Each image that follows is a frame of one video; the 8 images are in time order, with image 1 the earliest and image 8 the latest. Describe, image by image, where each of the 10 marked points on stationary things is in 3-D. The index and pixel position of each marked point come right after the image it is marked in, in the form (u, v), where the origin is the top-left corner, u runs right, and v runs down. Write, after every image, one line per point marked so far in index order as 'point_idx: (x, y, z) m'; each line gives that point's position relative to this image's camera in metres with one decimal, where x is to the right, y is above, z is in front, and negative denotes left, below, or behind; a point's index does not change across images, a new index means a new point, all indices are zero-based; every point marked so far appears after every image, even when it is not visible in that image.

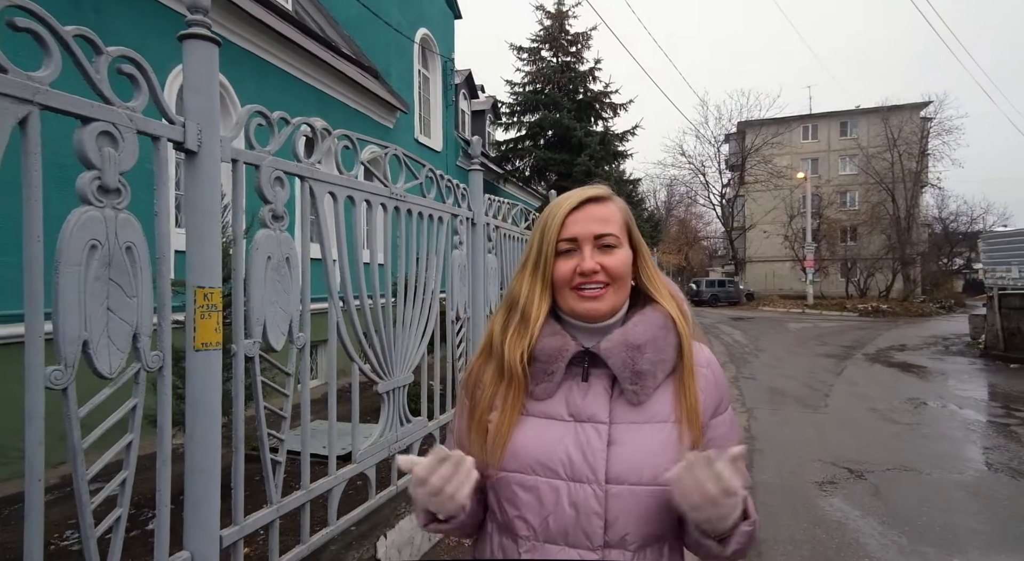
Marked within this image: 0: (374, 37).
0: (-2.7, +4.8, +10.6) m
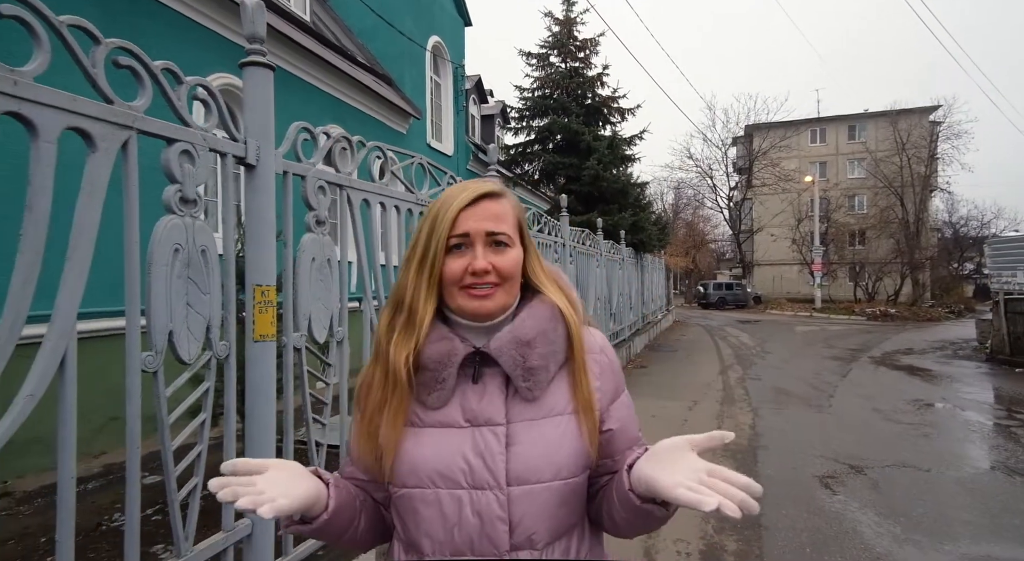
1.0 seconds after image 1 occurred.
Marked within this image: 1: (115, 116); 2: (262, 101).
0: (-2.5, +4.7, +10.9) m
1: (-1.2, +0.5, +1.7) m
2: (-1.0, +0.8, +2.3) m
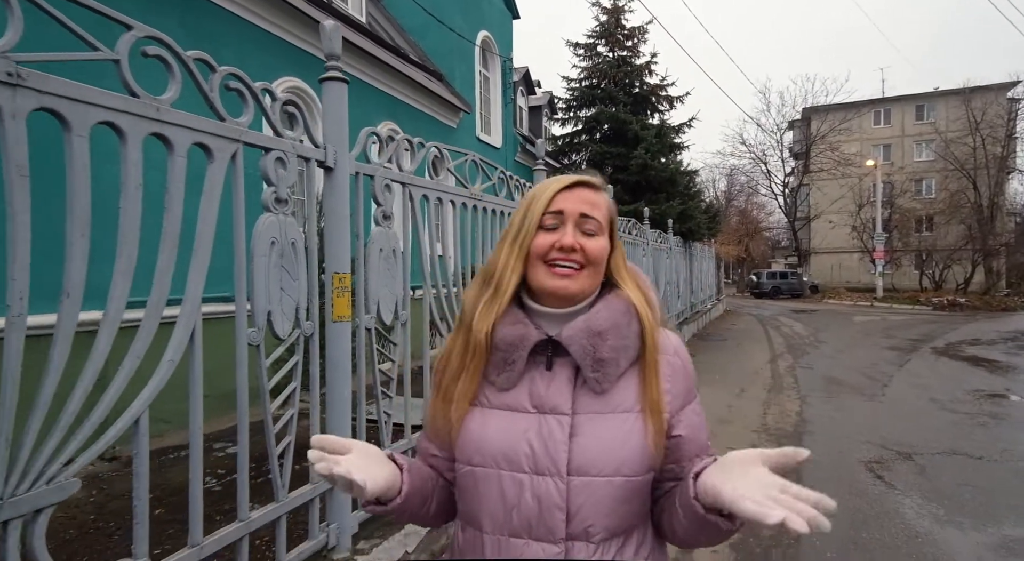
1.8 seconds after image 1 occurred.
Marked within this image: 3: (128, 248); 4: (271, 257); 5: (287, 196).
0: (-1.5, +4.9, +11.2) m
1: (-1.1, +0.6, +2.0) m
2: (-0.8, +0.8, +2.6) m
3: (-1.2, +0.1, +1.7) m
4: (-1.0, +0.1, +2.2) m
5: (-1.0, +0.4, +2.3) m
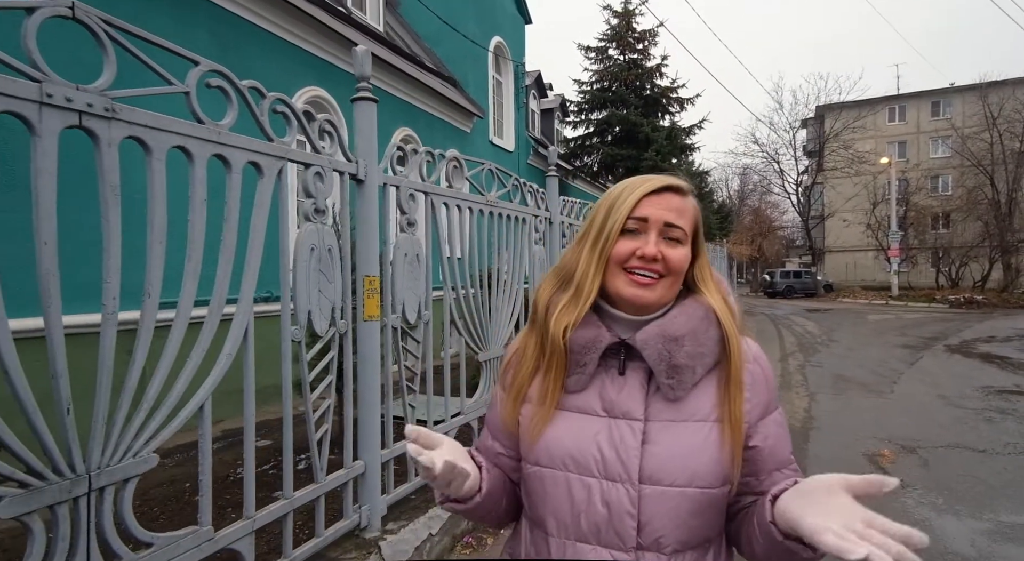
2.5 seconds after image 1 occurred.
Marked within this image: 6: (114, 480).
0: (-1.3, +4.9, +11.5) m
1: (-1.0, +0.5, +2.3) m
2: (-0.8, +0.8, +2.8) m
3: (-1.1, +0.1, +1.9) m
4: (-0.9, +0.1, +2.5) m
5: (-0.9, +0.4, +2.6) m
6: (-1.2, -0.6, +1.7) m
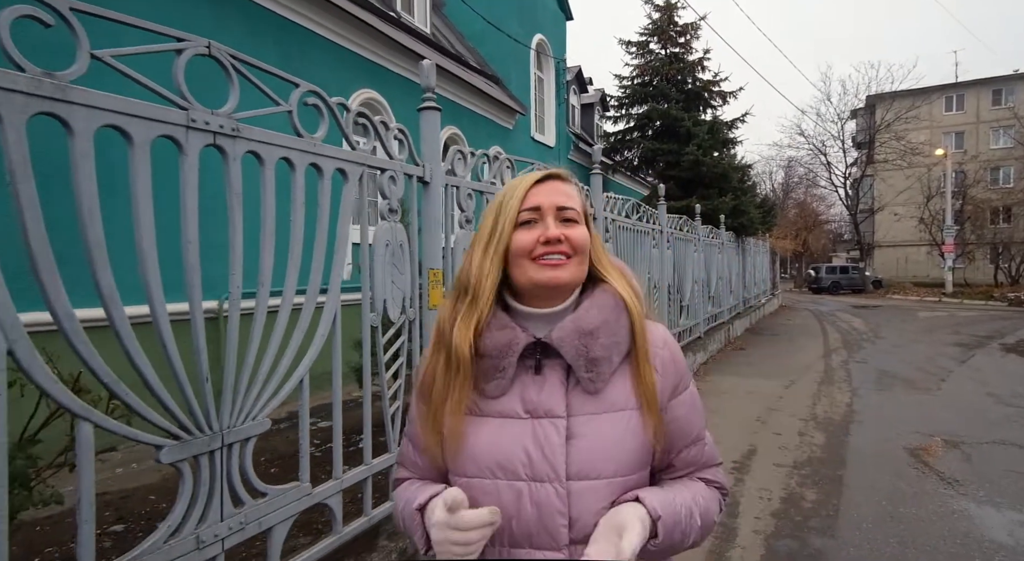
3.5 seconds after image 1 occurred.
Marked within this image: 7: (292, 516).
0: (-0.4, +5.1, +11.8) m
1: (-0.8, +0.6, +2.6) m
2: (-0.5, +0.8, +3.1) m
3: (-0.9, +0.1, +2.3) m
4: (-0.7, +0.1, +2.8) m
5: (-0.6, +0.4, +2.9) m
6: (-1.0, -0.6, +2.0) m
7: (-0.9, -1.0, +2.2) m
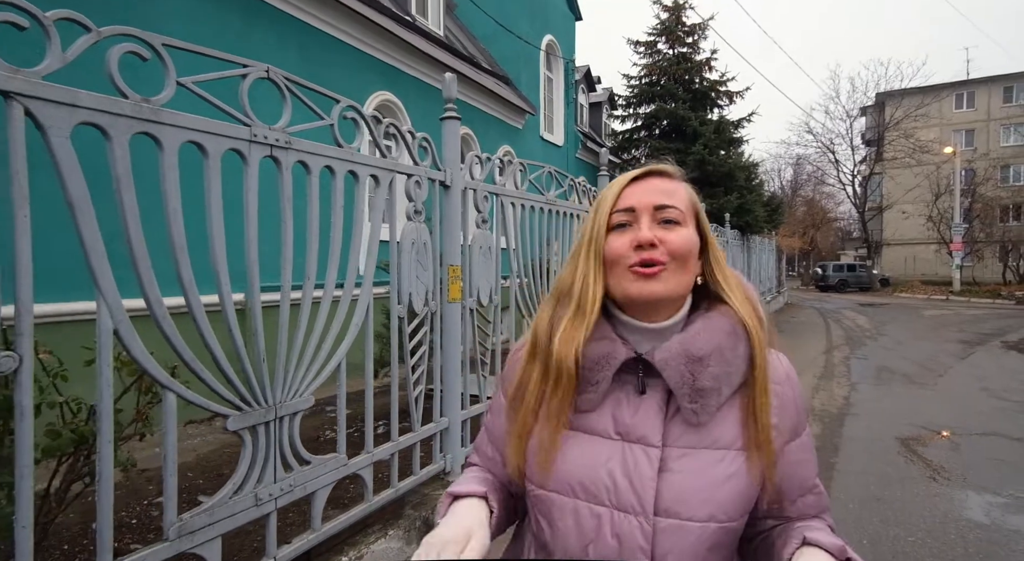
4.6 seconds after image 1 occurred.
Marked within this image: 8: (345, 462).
0: (-0.2, +5.1, +12.0) m
1: (-0.7, +0.6, +2.9) m
2: (-0.4, +0.9, +3.4) m
3: (-0.8, +0.2, +2.6) m
4: (-0.6, +0.2, +3.1) m
5: (-0.5, +0.4, +3.2) m
6: (-0.9, -0.6, +2.3) m
7: (-0.8, -0.9, +2.5) m
8: (-0.8, -0.9, +2.6) m
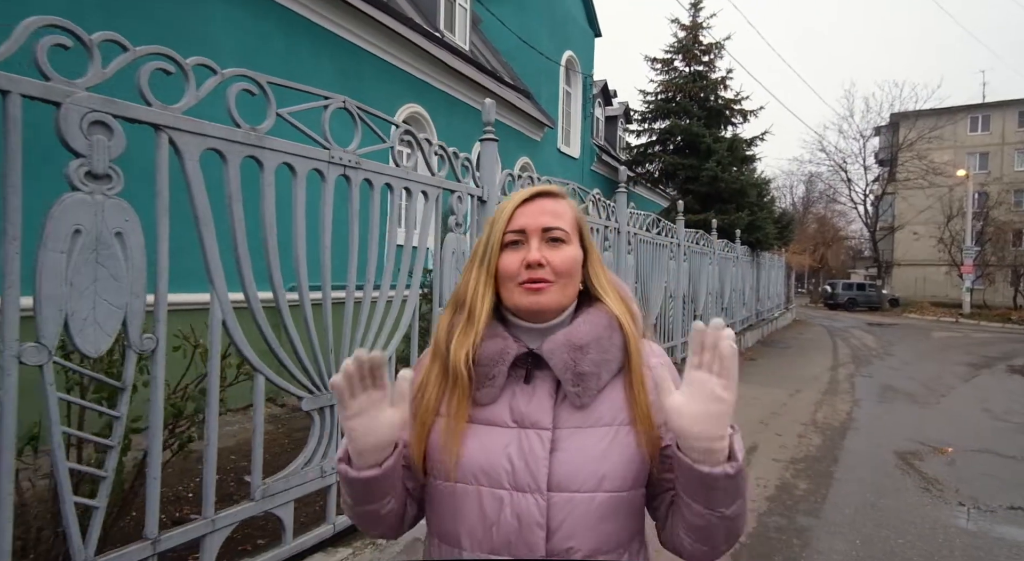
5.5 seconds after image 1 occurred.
0: (+0.3, +5.0, +12.4) m
1: (-0.5, +0.6, +3.2) m
2: (-0.2, +0.8, +3.7) m
3: (-0.6, +0.1, +2.9) m
4: (-0.4, +0.1, +3.4) m
5: (-0.3, +0.4, +3.5) m
6: (-0.8, -0.6, +2.6) m
7: (-0.7, -1.0, +2.9) m
8: (-0.7, -0.9, +2.9) m
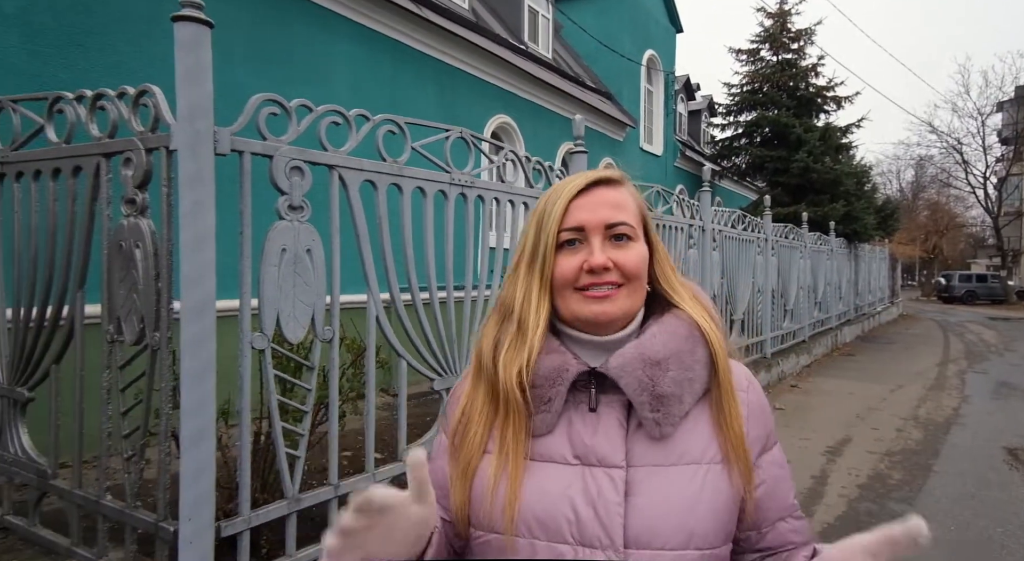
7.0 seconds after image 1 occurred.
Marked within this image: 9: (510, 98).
0: (+2.2, +5.0, +12.6) m
1: (+0.1, +0.6, +3.6) m
2: (+0.5, +0.8, +4.1) m
3: (-0.1, +0.1, +3.3) m
4: (+0.2, +0.1, +3.8) m
5: (+0.3, +0.4, +3.9) m
6: (-0.2, -0.6, +3.1) m
7: (-0.1, -1.0, +3.3) m
8: (-0.1, -0.9, +3.4) m
9: (-0.1, +3.1, +9.3) m
